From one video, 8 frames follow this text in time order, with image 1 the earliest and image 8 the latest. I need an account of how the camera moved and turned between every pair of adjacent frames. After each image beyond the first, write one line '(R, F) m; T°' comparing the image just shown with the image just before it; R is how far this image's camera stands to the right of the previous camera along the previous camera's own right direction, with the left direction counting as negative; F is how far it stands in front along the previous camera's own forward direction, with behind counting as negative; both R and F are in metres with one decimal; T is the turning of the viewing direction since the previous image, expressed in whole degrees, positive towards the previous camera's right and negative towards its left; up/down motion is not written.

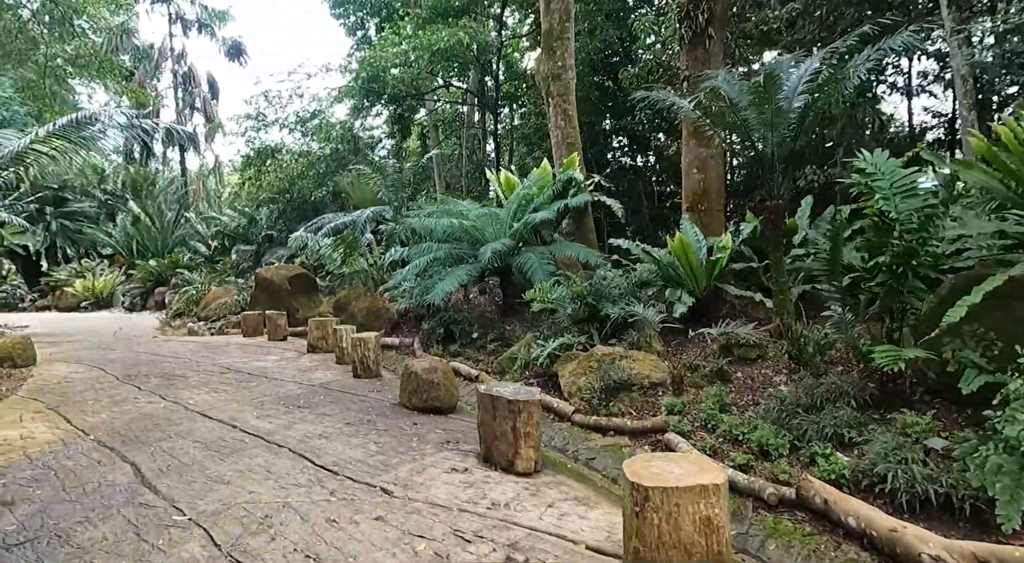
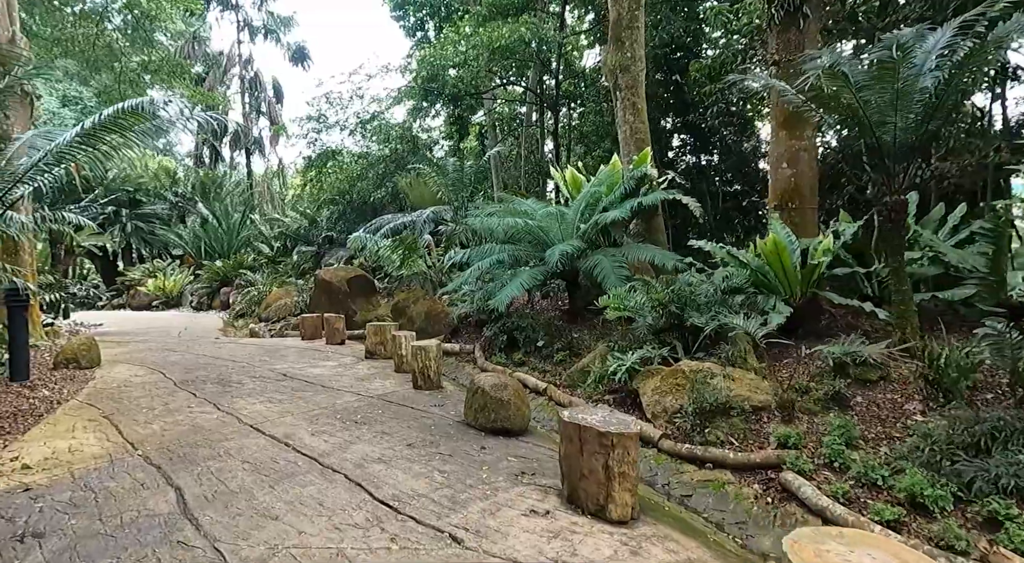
(-0.1, +0.4) m; -5°
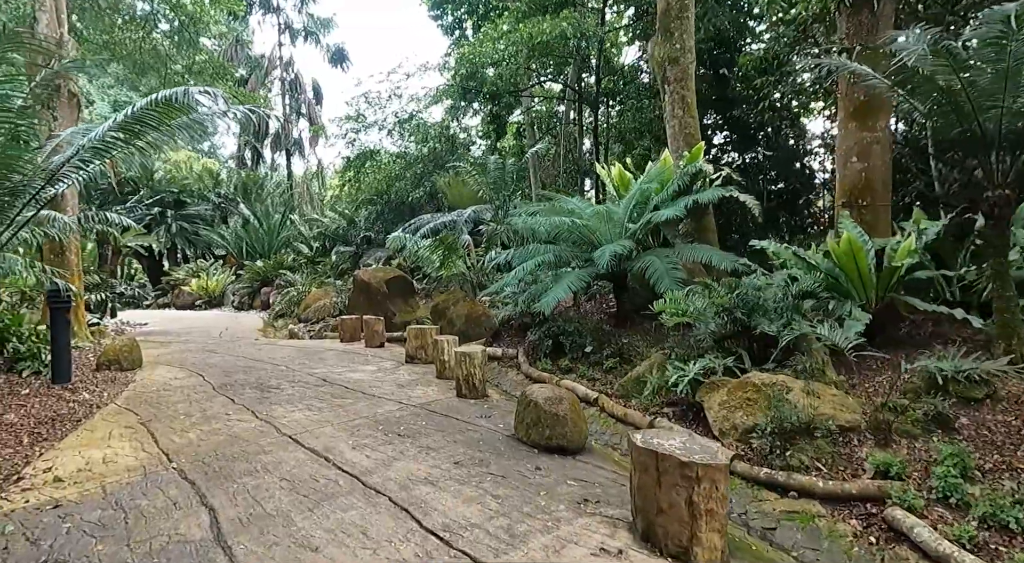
(-0.1, +0.2) m; -3°
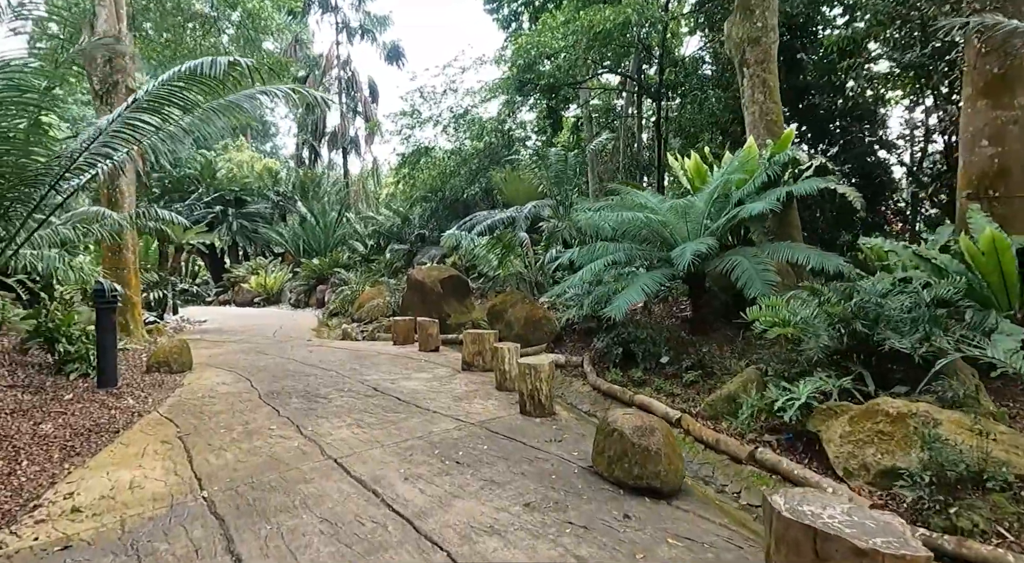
(-0.1, +0.4) m; -5°
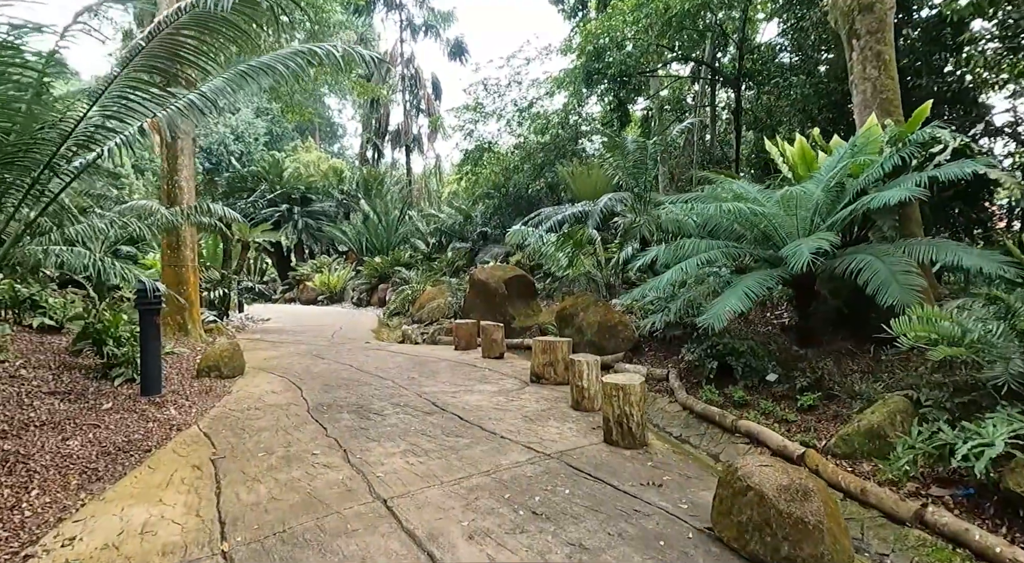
(-0.1, +0.5) m; -6°
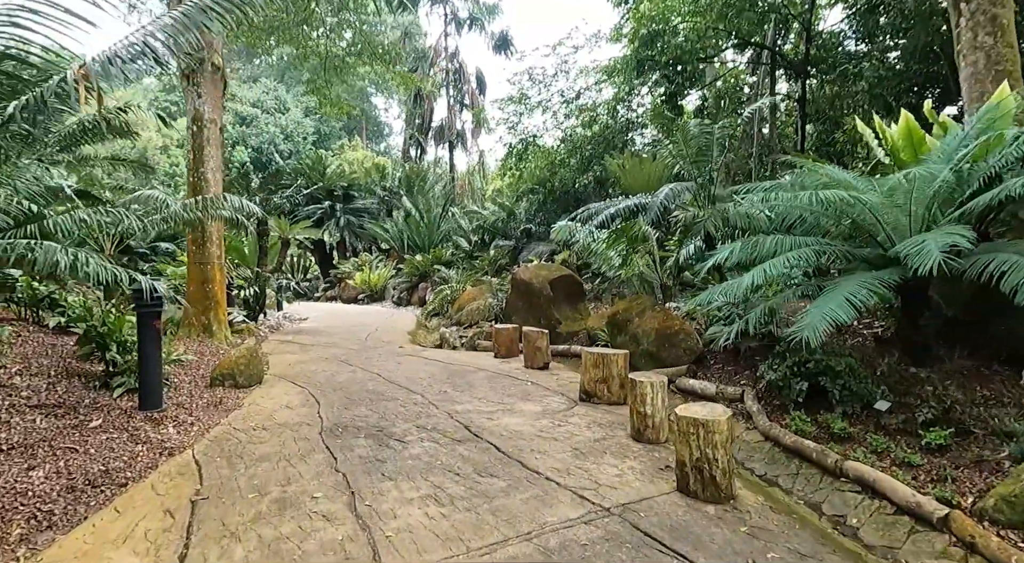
(0.0, +0.6) m; -4°
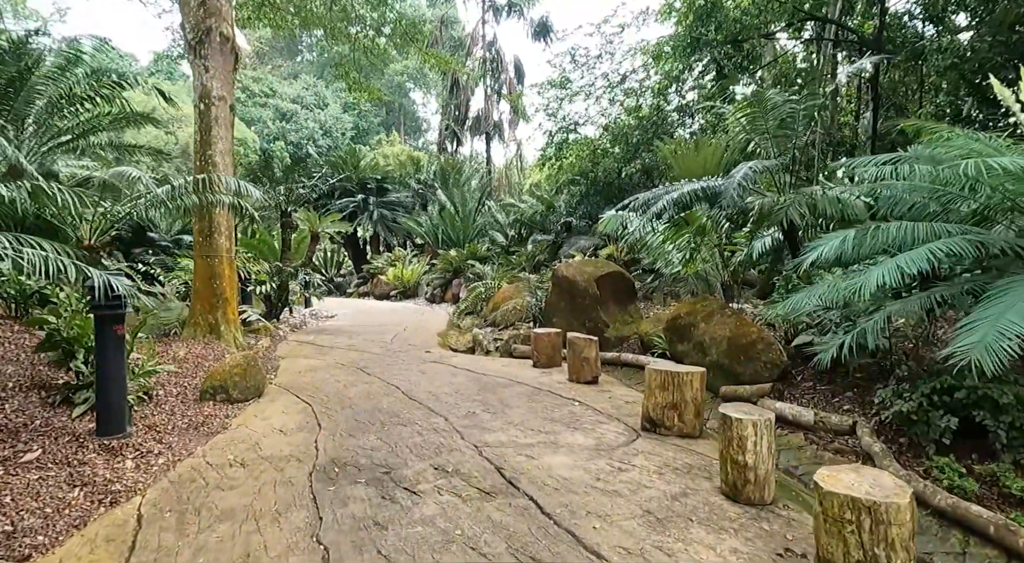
(0.0, +0.7) m; -4°
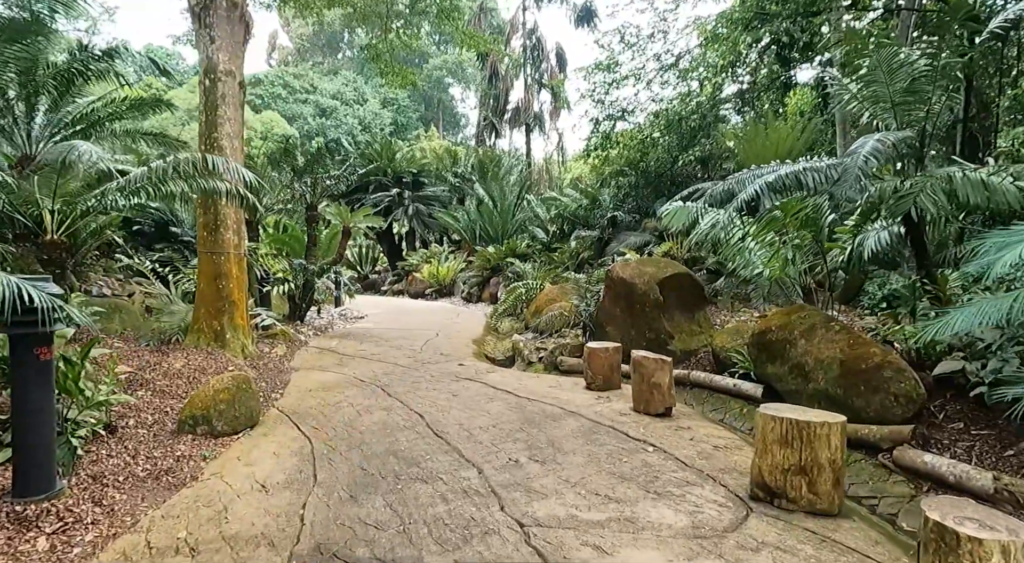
(-0.1, +0.8) m; -4°
